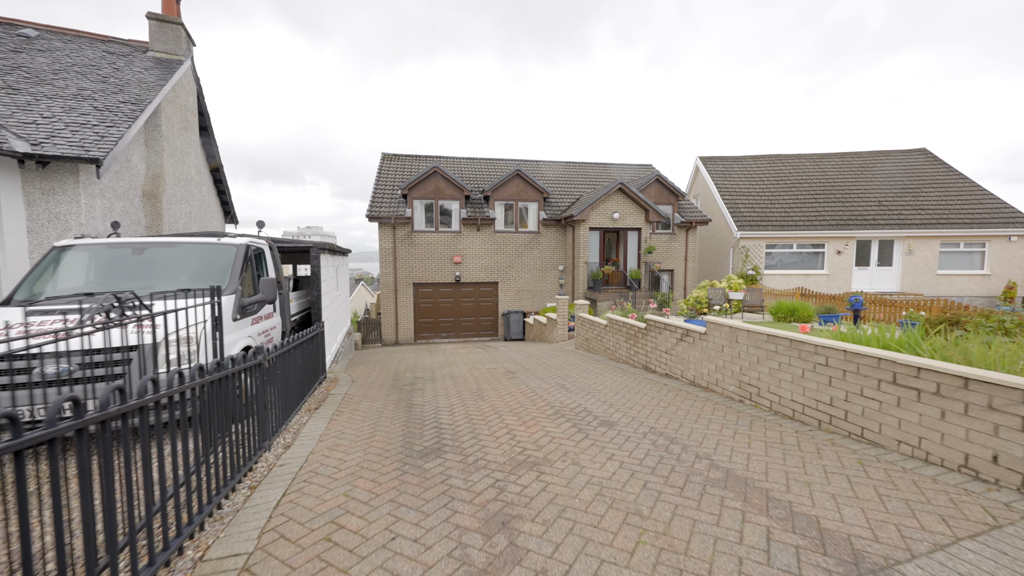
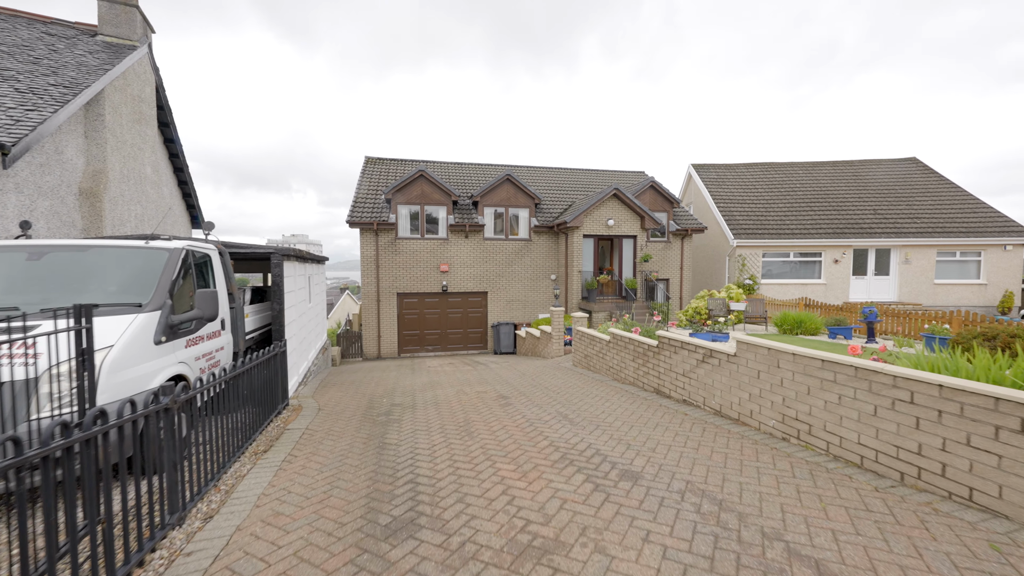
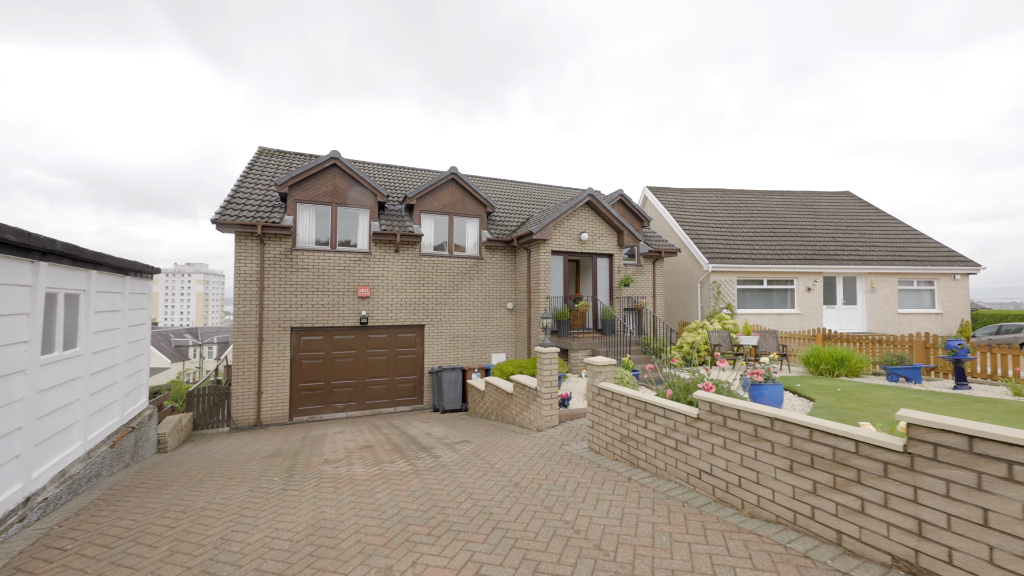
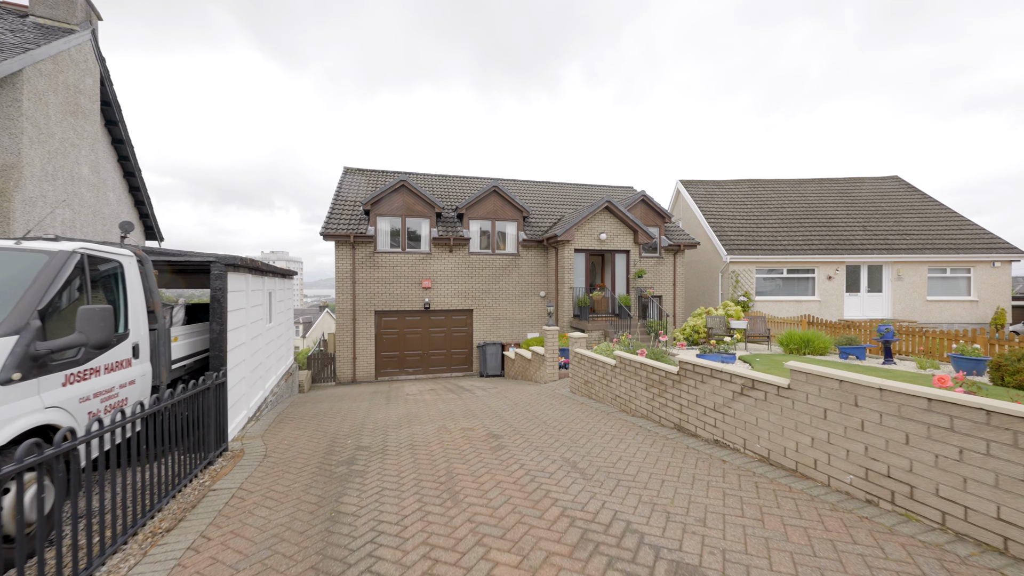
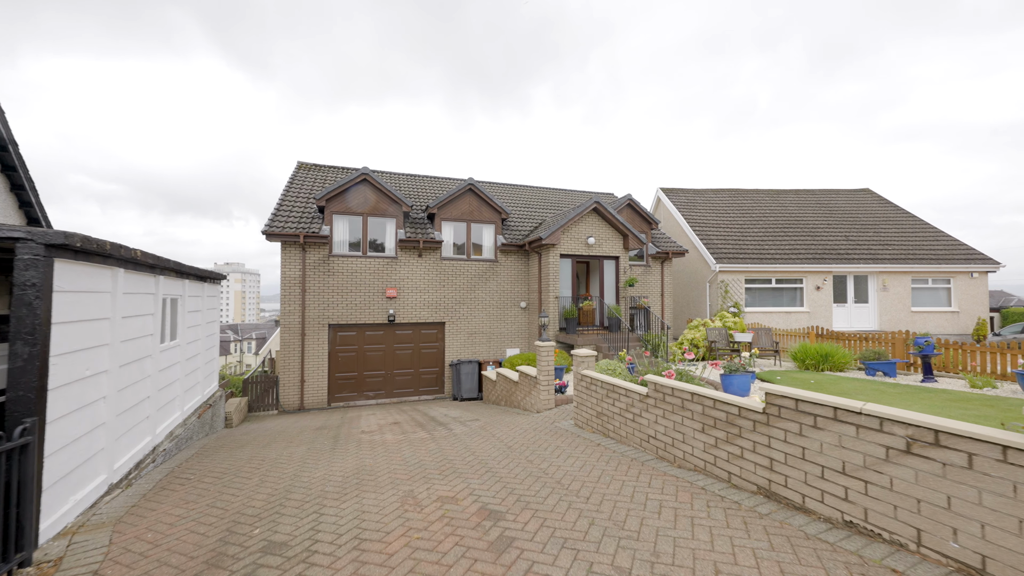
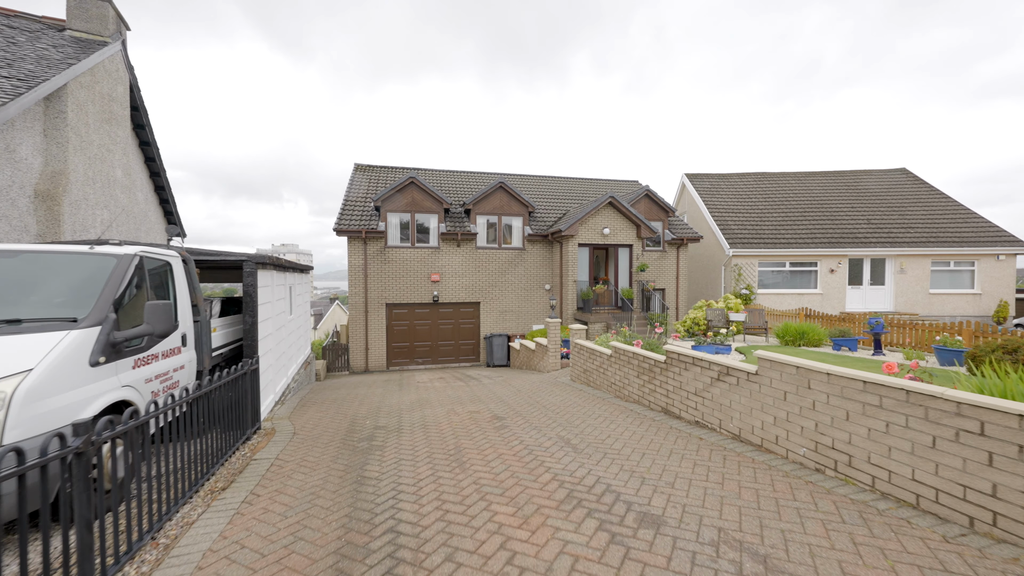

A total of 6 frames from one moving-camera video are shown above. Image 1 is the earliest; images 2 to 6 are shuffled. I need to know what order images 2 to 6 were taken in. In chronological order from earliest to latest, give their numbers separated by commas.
2, 6, 4, 5, 3
